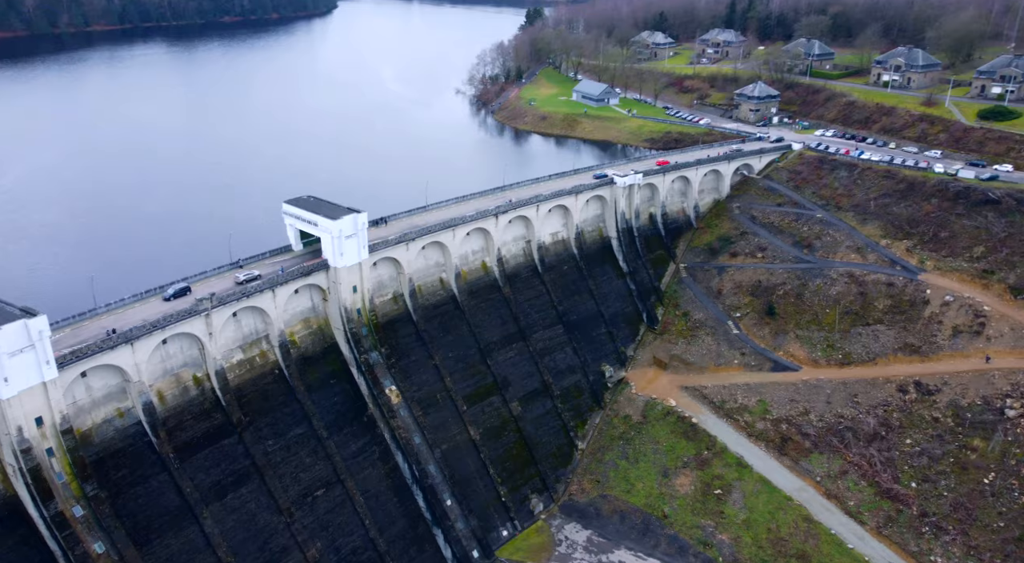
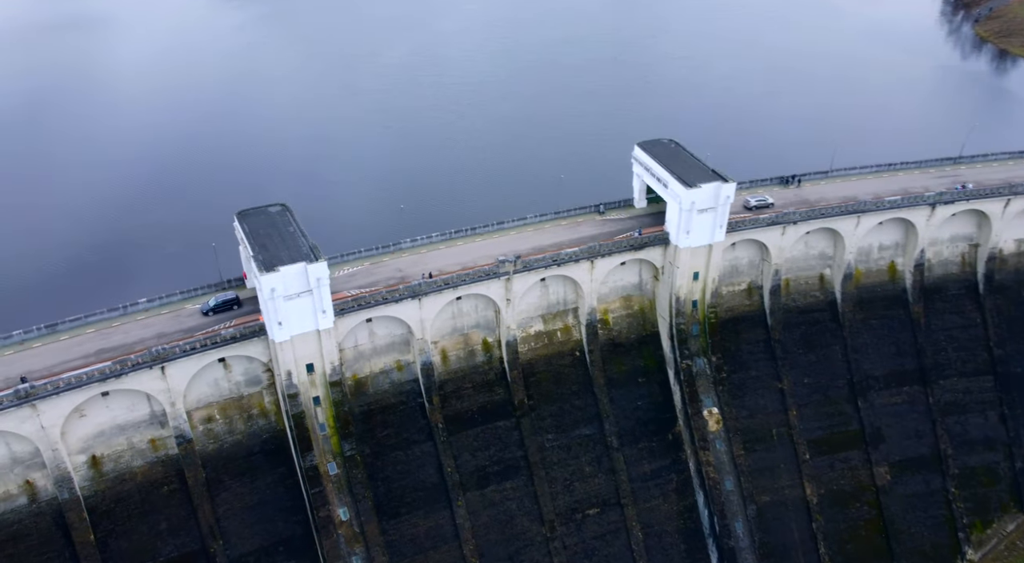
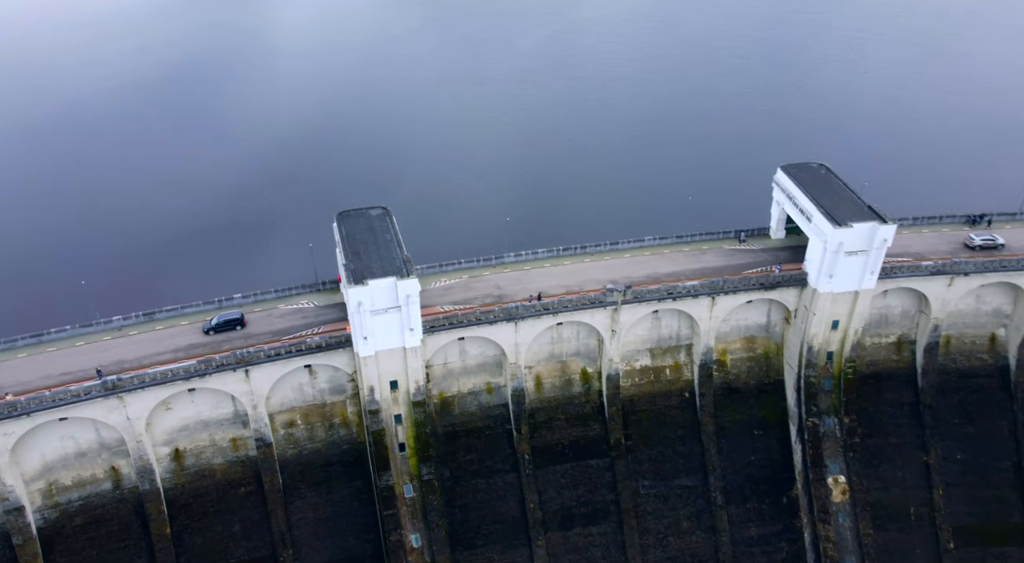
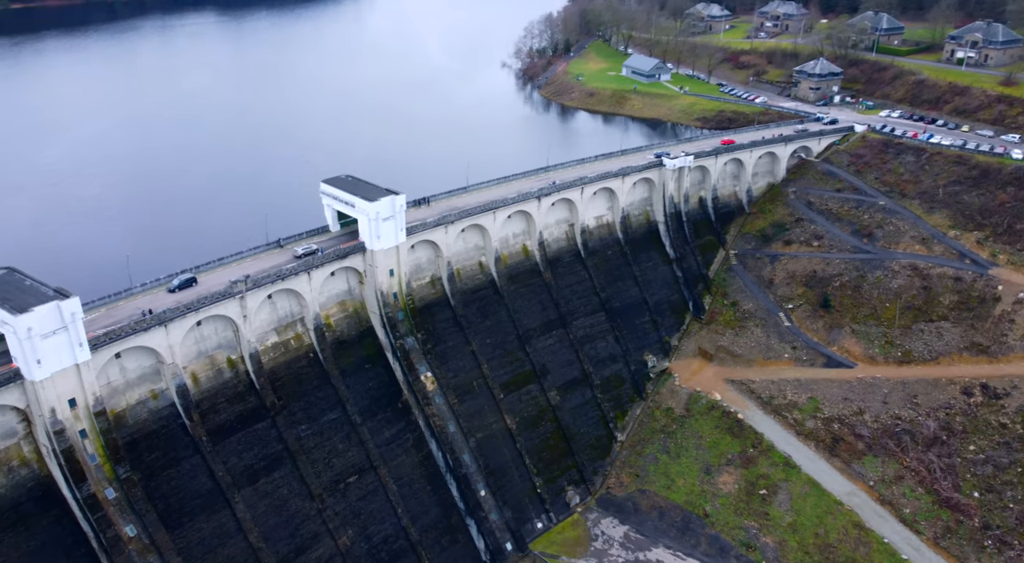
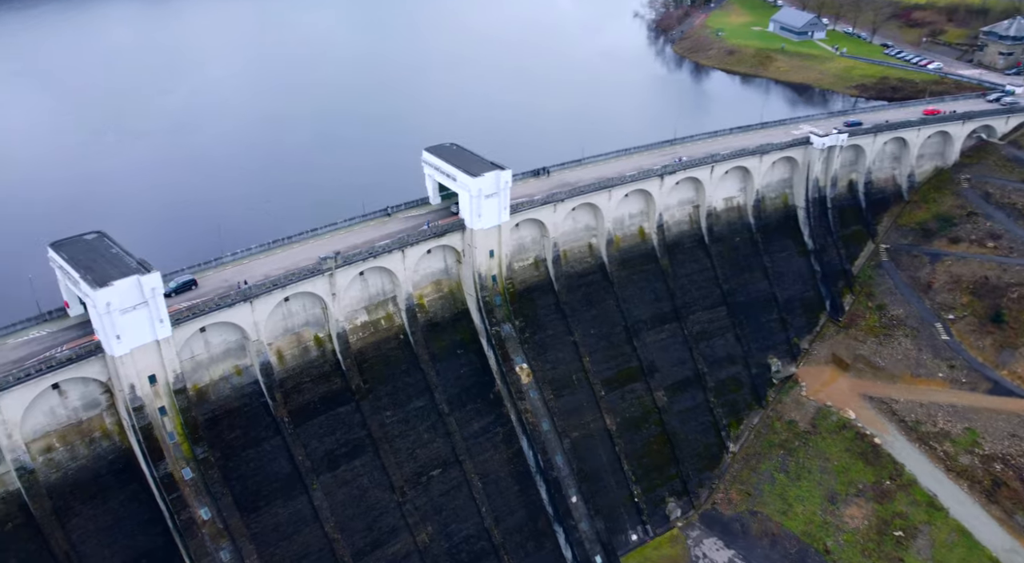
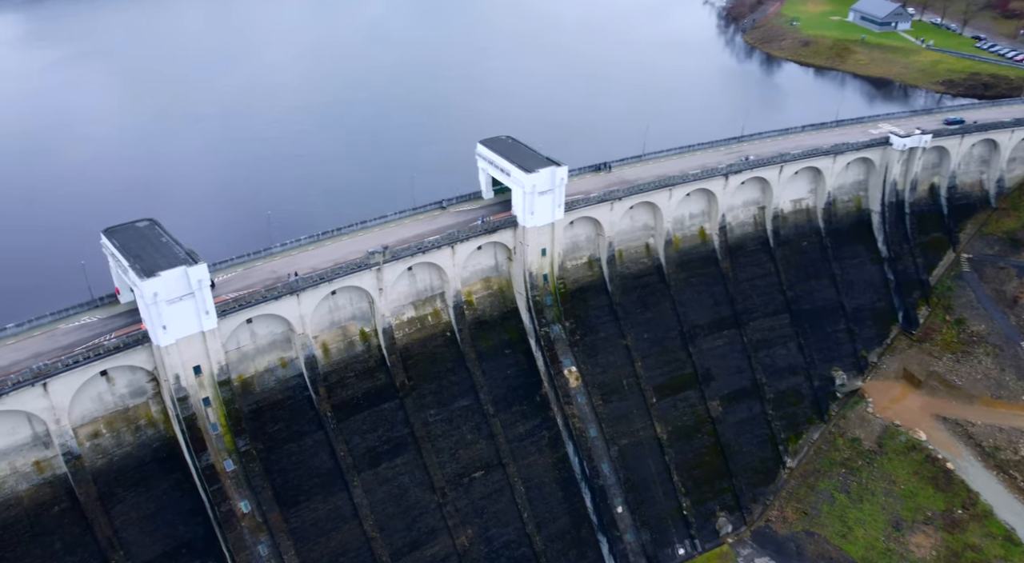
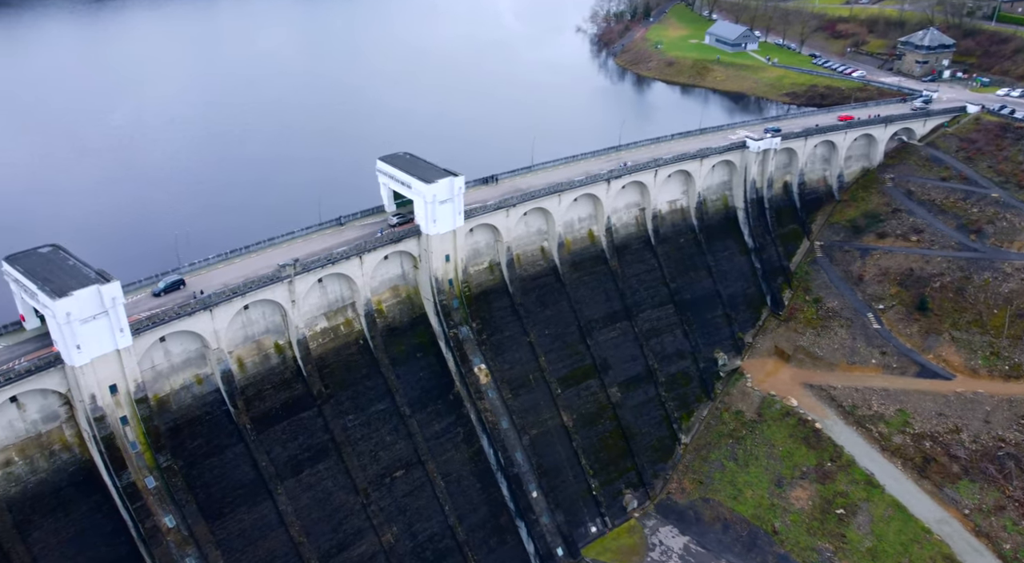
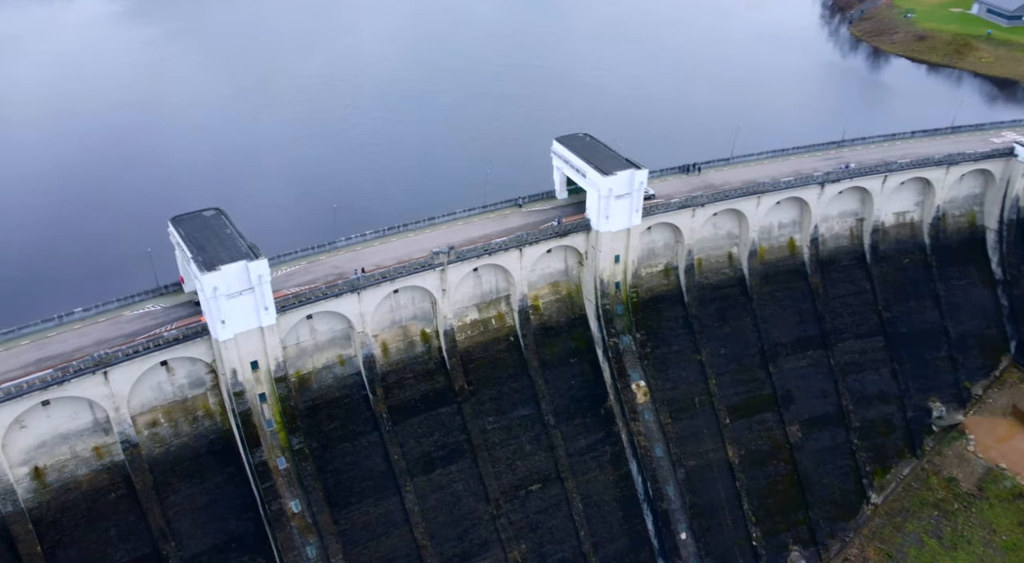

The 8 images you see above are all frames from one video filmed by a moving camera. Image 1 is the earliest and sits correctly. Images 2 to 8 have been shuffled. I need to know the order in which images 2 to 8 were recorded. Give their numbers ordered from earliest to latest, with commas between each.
4, 7, 5, 6, 8, 2, 3
